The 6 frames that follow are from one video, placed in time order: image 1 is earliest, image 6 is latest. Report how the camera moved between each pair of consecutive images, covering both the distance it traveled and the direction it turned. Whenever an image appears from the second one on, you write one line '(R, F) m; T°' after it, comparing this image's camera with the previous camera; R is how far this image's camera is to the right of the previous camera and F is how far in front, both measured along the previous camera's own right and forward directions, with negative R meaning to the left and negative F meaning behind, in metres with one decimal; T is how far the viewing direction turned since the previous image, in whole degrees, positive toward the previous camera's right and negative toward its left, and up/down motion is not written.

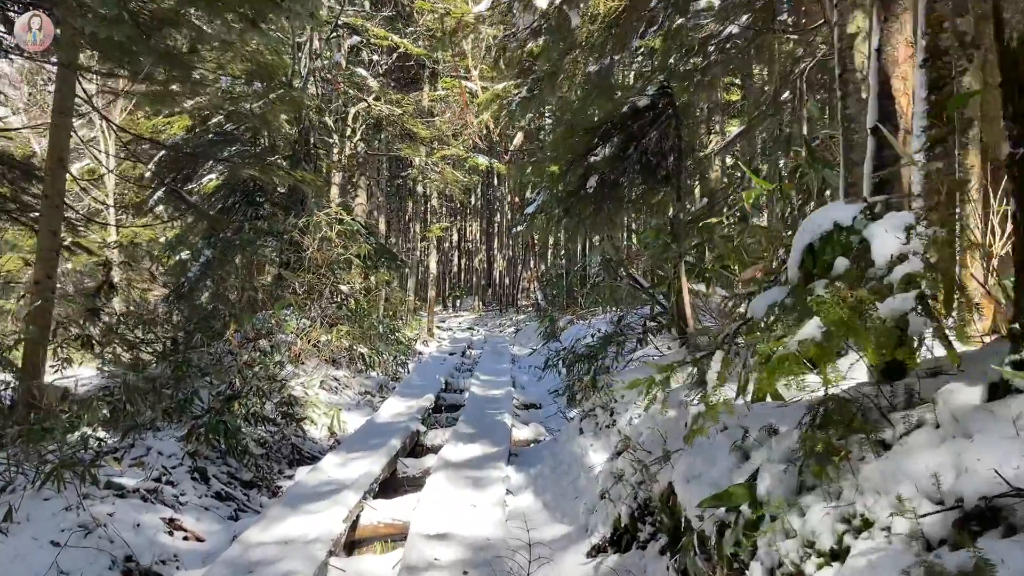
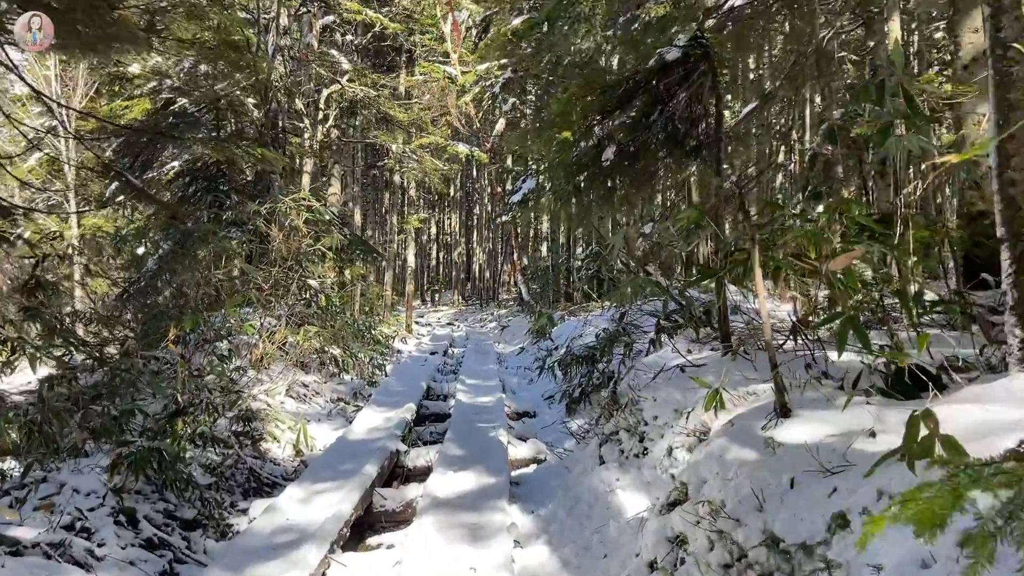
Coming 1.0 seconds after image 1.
(-0.1, +0.7) m; +2°
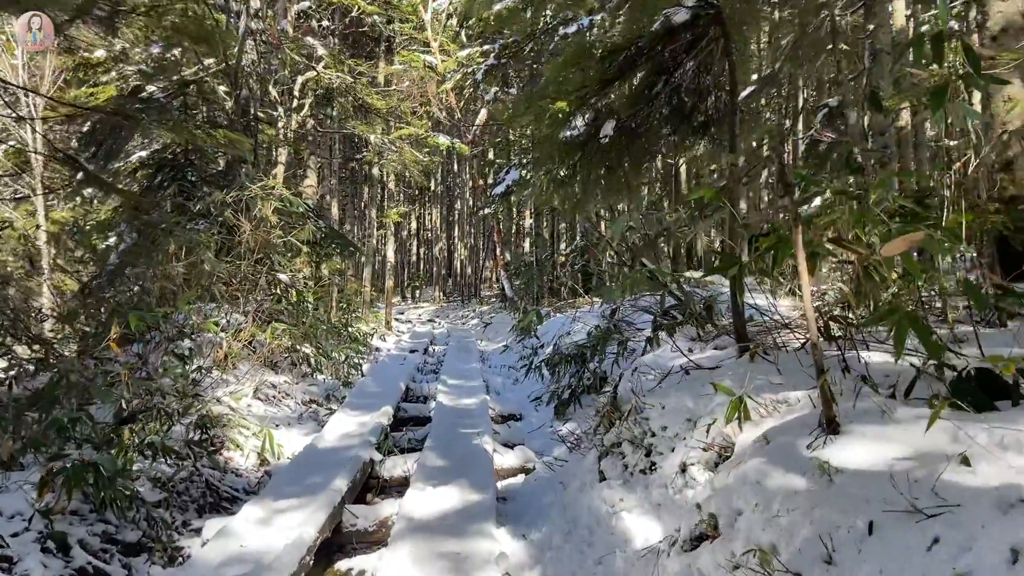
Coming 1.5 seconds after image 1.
(0.0, +0.4) m; +1°
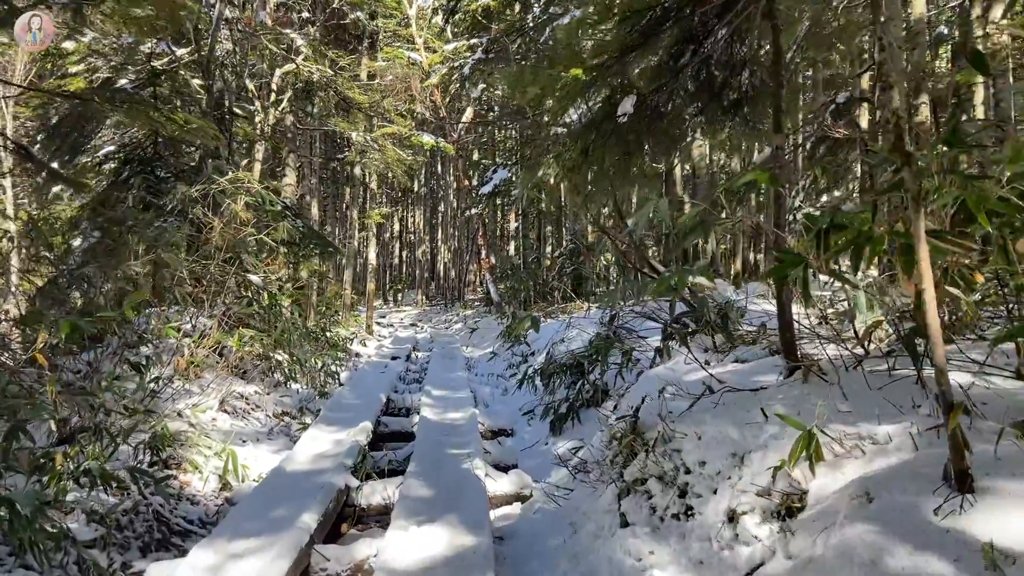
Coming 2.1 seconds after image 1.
(-0.1, +0.4) m; +1°
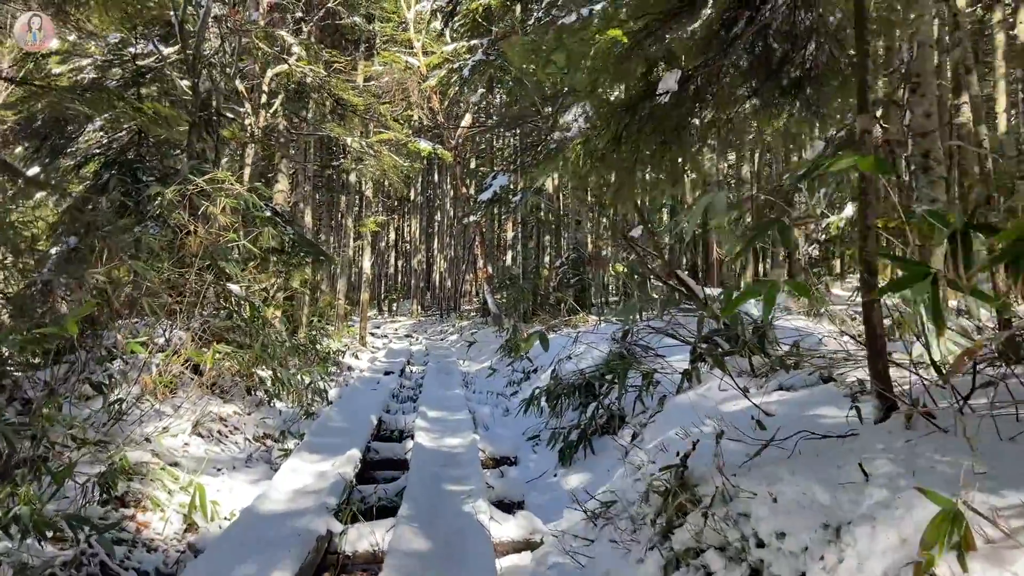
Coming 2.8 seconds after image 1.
(-0.1, +0.4) m; 0°
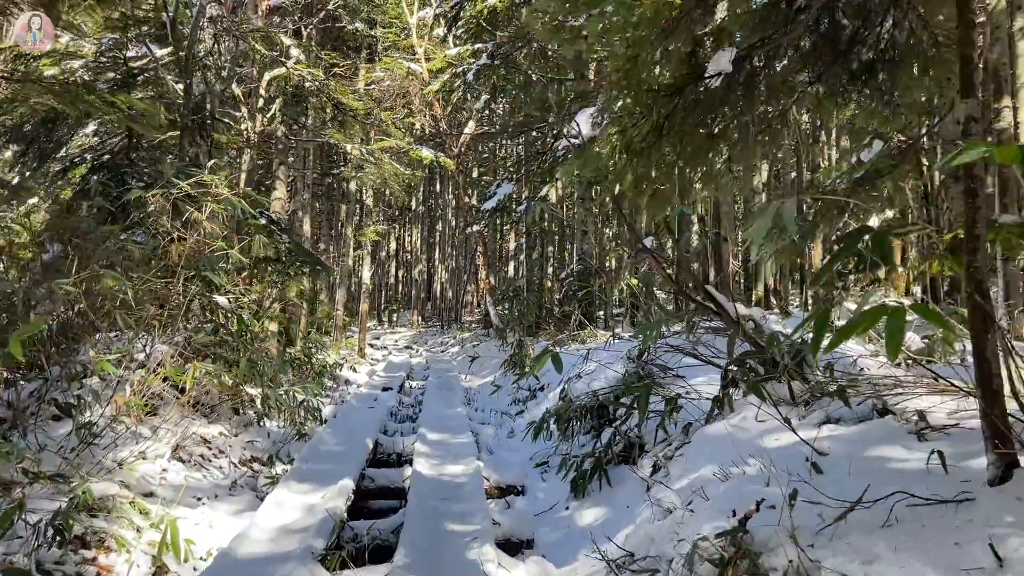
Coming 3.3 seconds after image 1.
(0.0, +0.3) m; 0°
